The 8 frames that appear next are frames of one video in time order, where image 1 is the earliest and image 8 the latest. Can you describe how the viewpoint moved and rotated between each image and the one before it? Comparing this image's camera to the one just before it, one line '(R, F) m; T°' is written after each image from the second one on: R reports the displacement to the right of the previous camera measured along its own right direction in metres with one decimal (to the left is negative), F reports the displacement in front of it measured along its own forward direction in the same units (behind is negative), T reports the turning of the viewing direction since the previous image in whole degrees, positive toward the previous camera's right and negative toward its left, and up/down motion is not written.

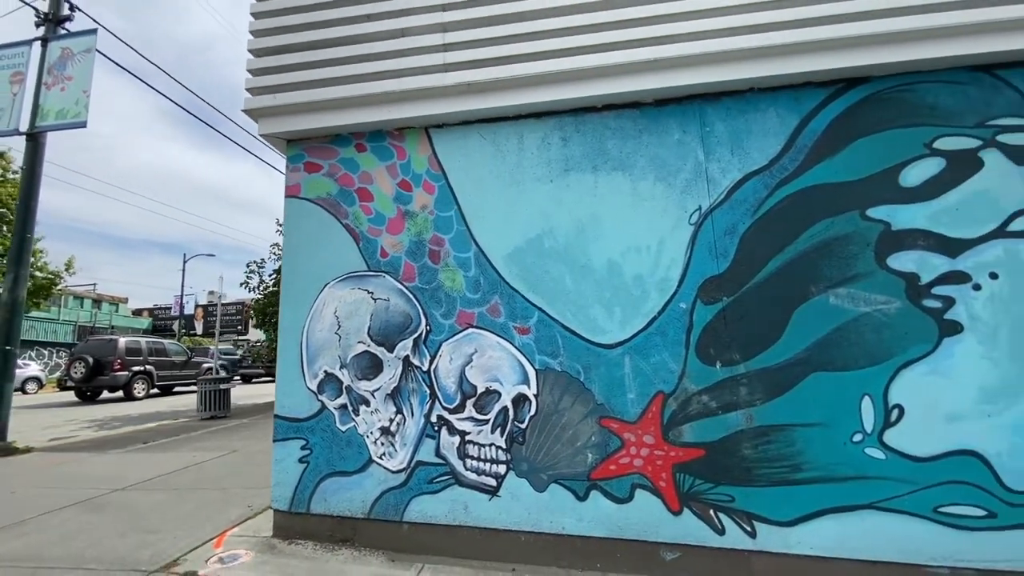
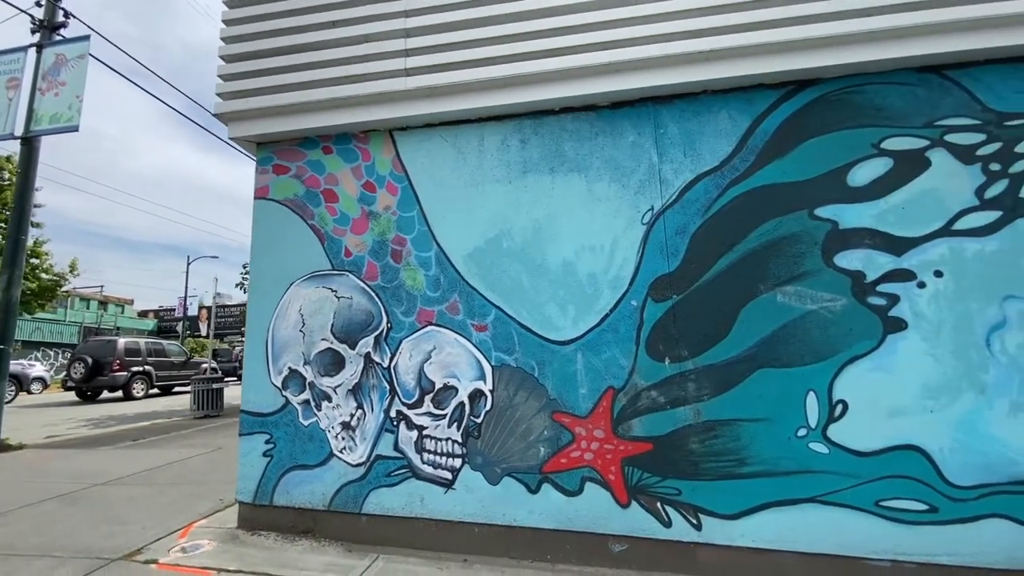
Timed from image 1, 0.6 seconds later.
(+0.5, -0.1) m; -1°
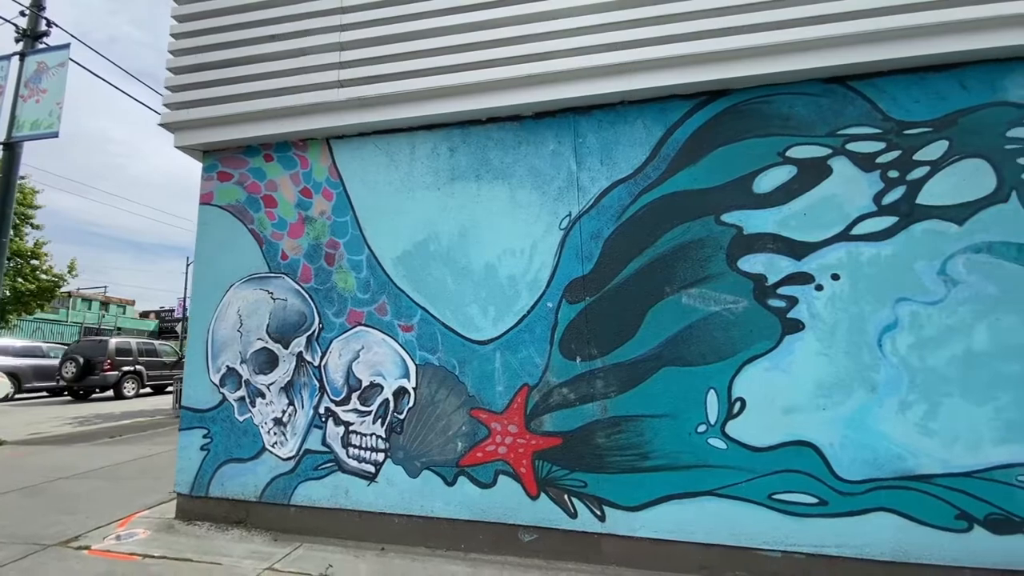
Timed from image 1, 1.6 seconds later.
(+0.8, -0.2) m; -1°
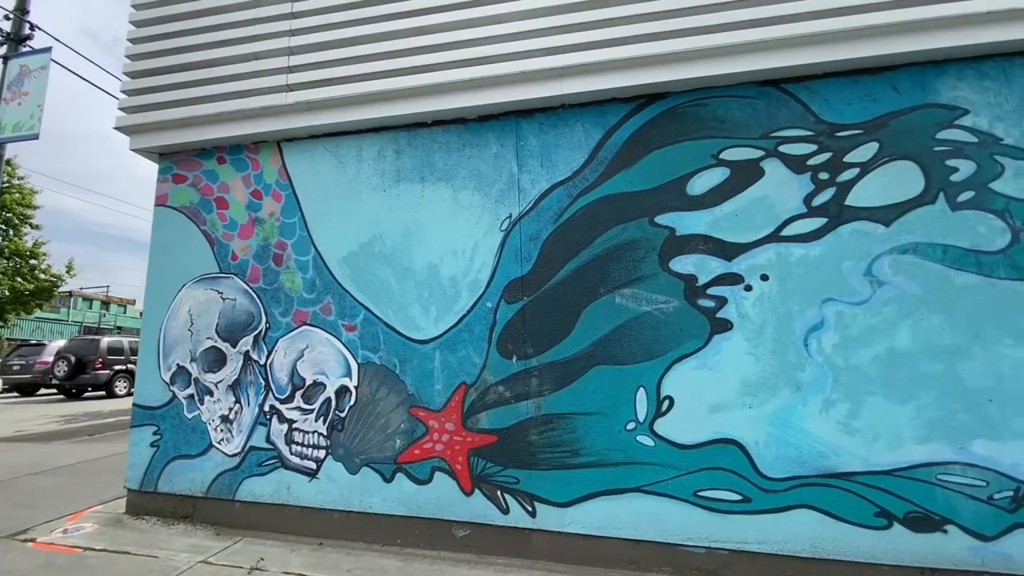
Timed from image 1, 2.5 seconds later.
(+0.6, -0.1) m; 0°
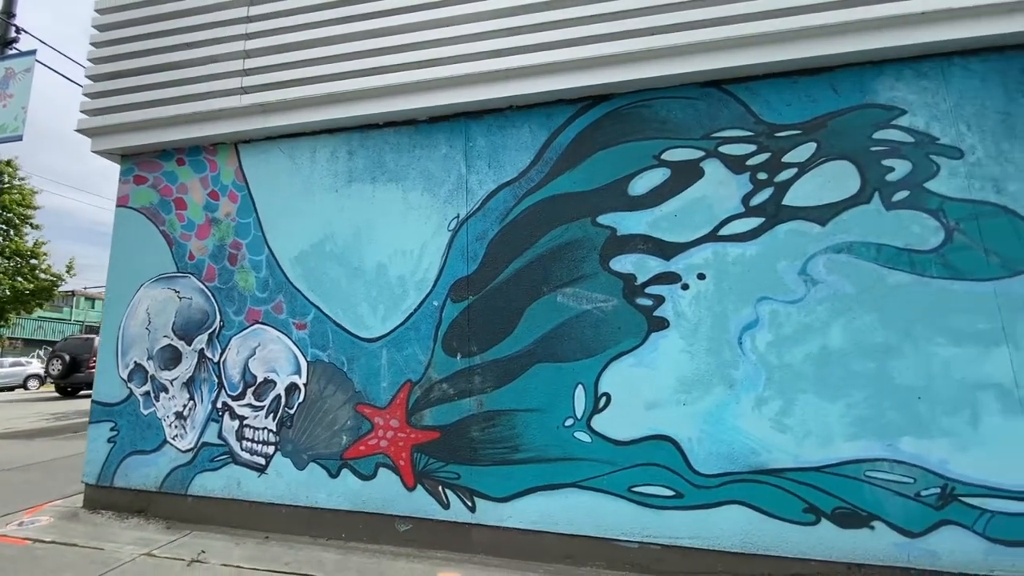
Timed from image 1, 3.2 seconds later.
(+0.6, -0.1) m; -1°
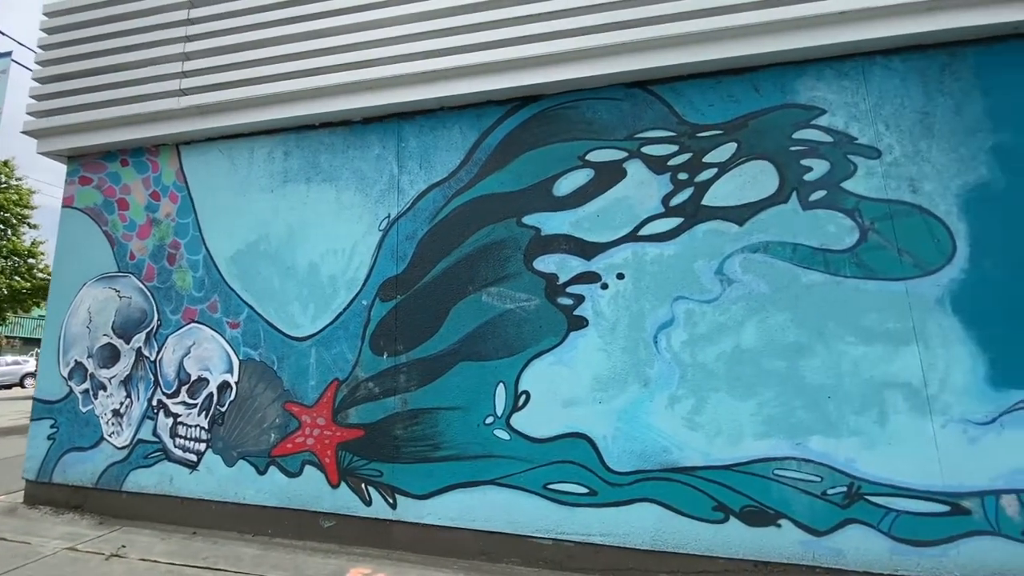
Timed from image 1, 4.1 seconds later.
(+0.8, 0.0) m; -1°
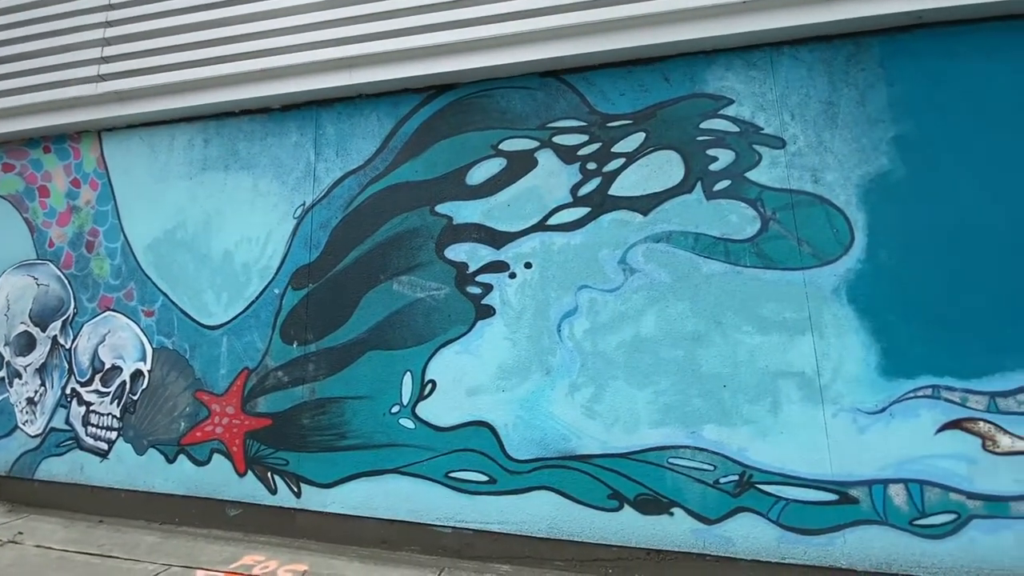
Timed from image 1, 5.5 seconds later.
(+0.8, 0.0) m; 0°
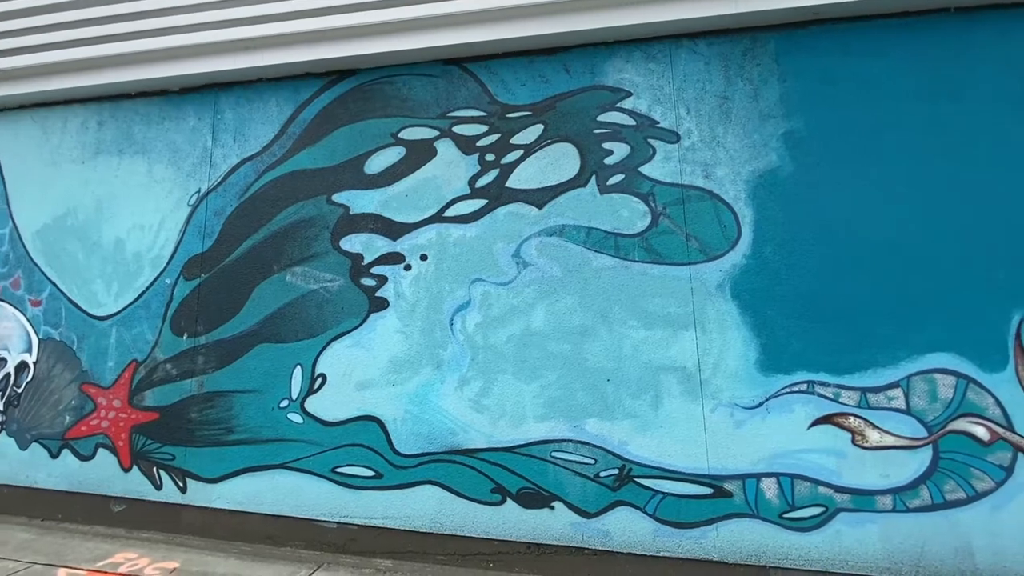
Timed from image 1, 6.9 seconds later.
(+0.8, 0.0) m; +2°
